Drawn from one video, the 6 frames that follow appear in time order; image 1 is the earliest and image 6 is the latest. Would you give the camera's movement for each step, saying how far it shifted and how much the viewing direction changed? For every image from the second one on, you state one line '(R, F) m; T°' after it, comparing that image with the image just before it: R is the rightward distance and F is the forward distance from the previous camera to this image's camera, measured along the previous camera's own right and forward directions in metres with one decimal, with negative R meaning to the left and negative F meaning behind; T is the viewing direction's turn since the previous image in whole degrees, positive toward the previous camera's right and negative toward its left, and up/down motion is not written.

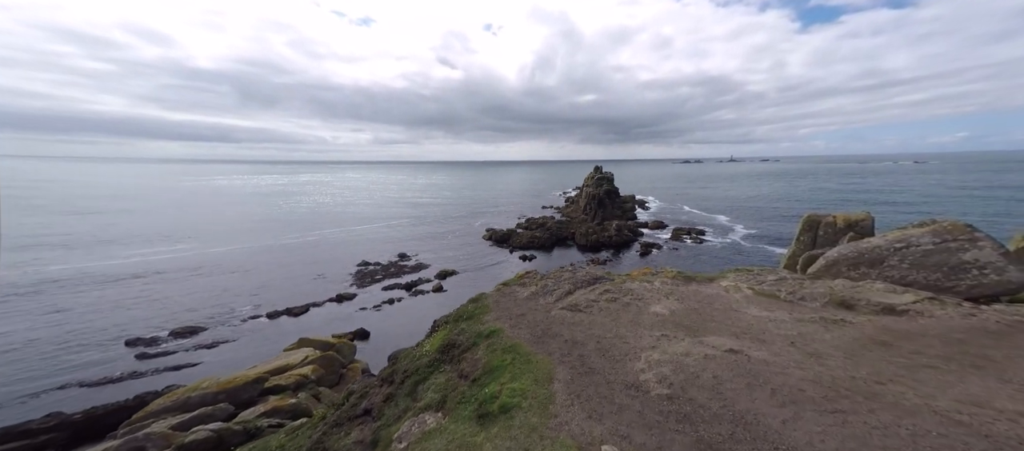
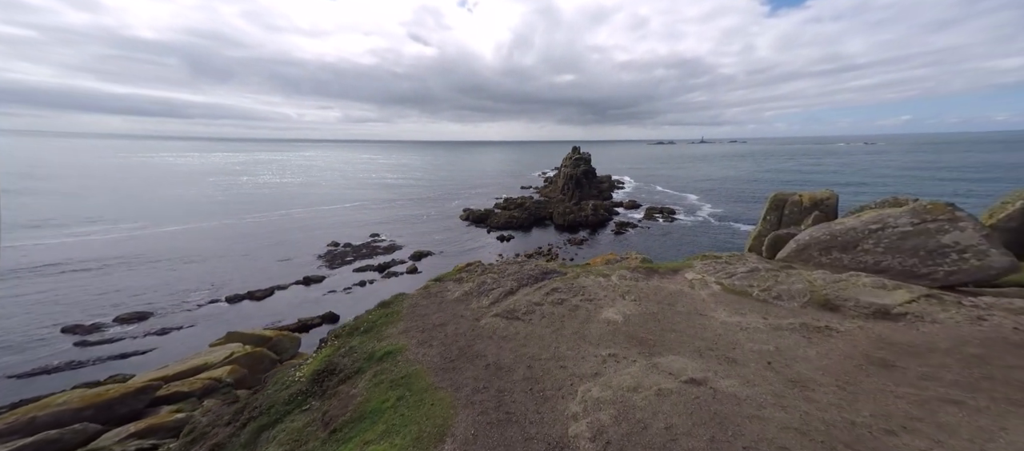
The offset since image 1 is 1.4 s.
(+1.3, +2.0) m; +4°
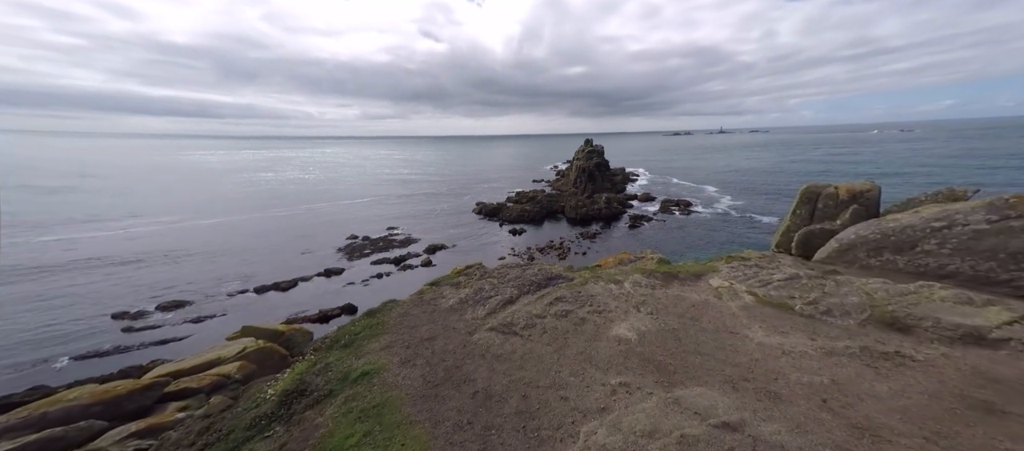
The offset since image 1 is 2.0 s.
(+0.3, +1.0) m; -2°
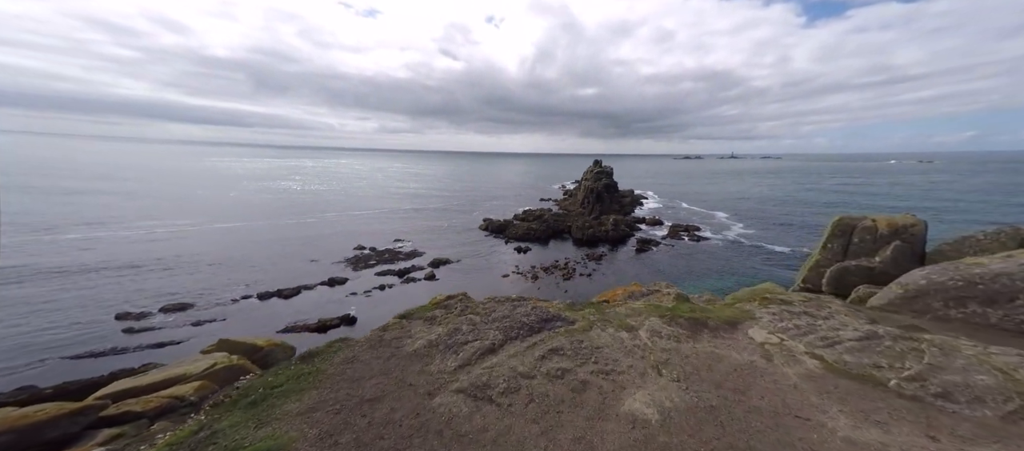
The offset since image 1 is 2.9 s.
(+0.3, +1.7) m; -1°
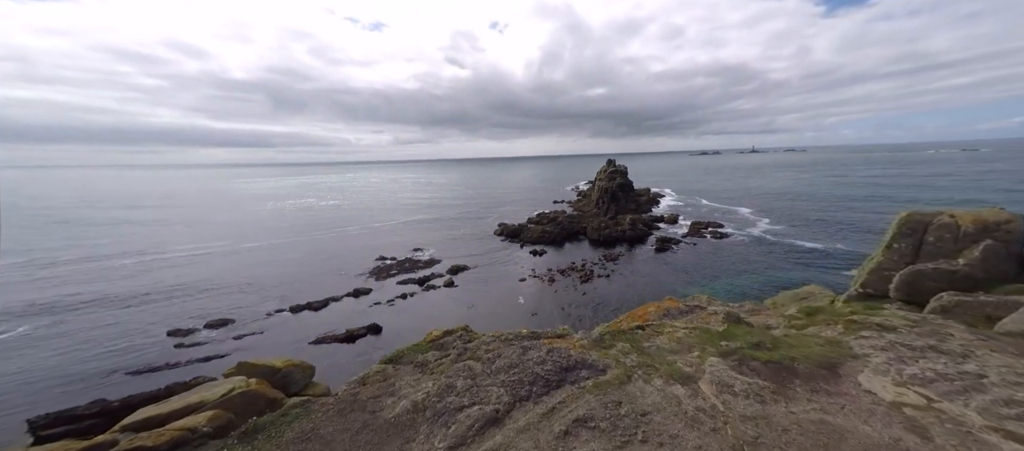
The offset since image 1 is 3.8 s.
(+0.1, +1.7) m; -2°
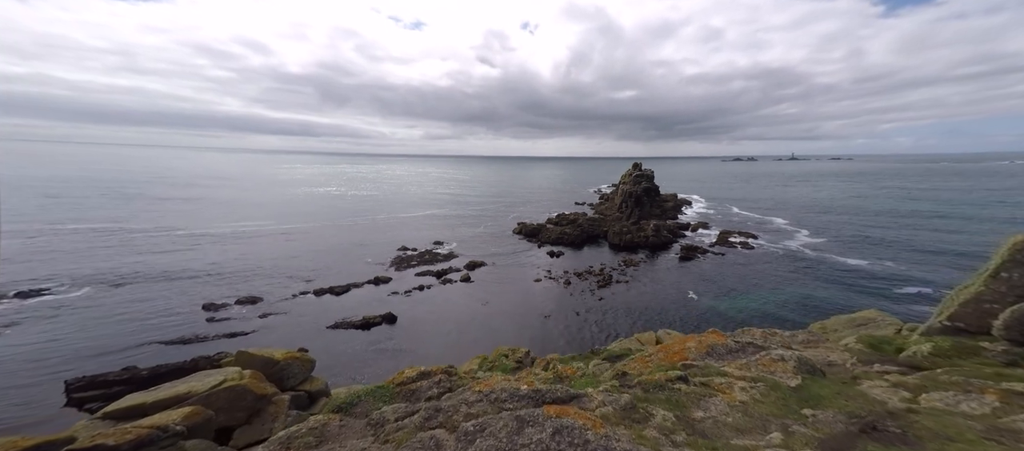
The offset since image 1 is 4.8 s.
(+0.2, +1.8) m; -3°
